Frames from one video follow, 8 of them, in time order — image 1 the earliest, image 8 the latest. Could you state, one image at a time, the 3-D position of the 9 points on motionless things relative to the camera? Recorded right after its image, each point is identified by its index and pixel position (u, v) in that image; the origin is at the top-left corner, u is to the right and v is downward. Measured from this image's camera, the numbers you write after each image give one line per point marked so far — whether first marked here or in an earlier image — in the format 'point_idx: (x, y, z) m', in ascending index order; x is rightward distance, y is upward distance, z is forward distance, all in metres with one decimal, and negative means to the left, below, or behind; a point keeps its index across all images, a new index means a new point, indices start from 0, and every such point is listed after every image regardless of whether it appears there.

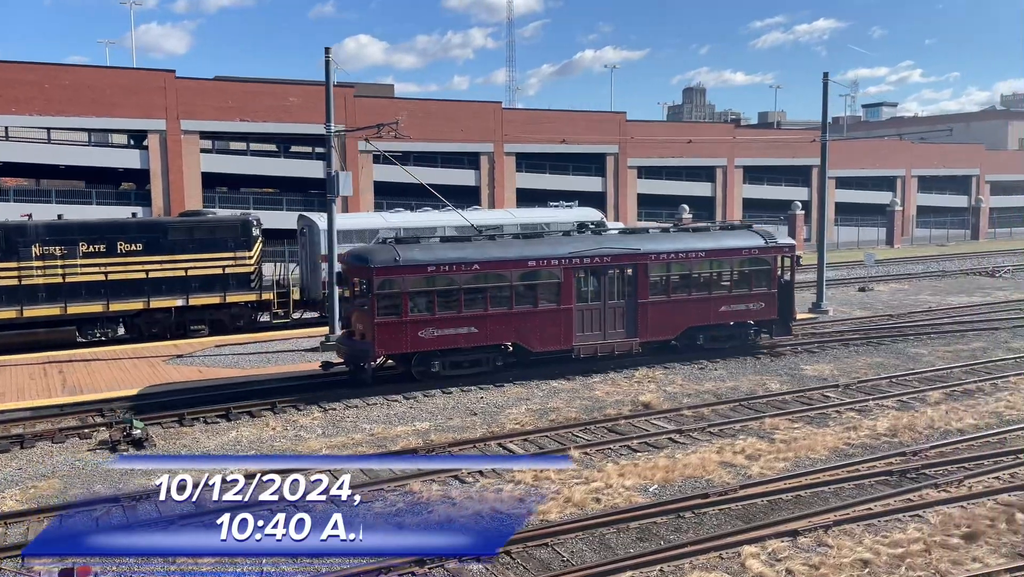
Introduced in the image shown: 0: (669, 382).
0: (+3.0, -1.8, +16.3) m
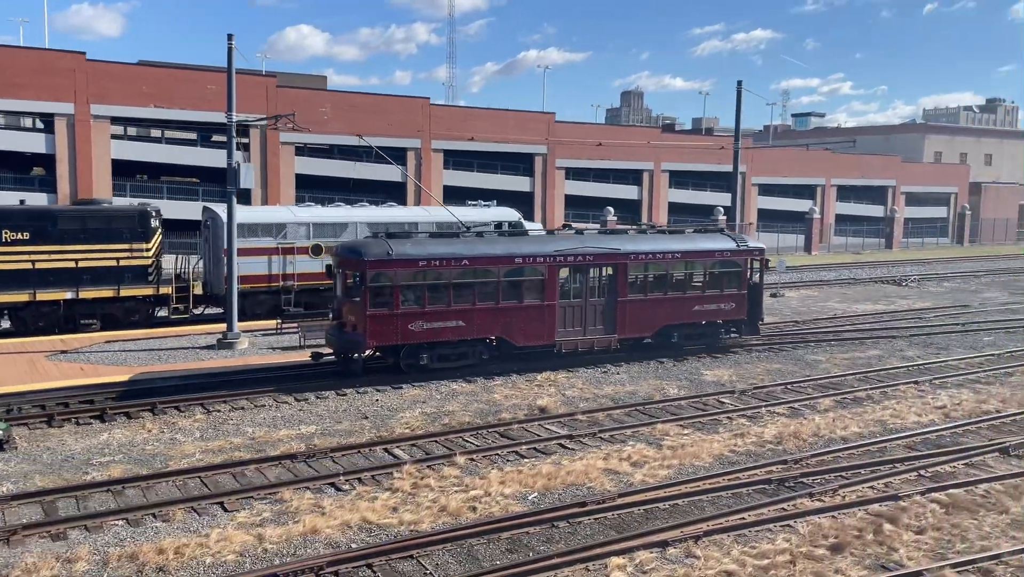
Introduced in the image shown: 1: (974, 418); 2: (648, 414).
0: (+1.1, -1.9, +16.2) m
1: (+8.0, -2.2, +14.6) m
2: (+2.4, -2.2, +14.6) m
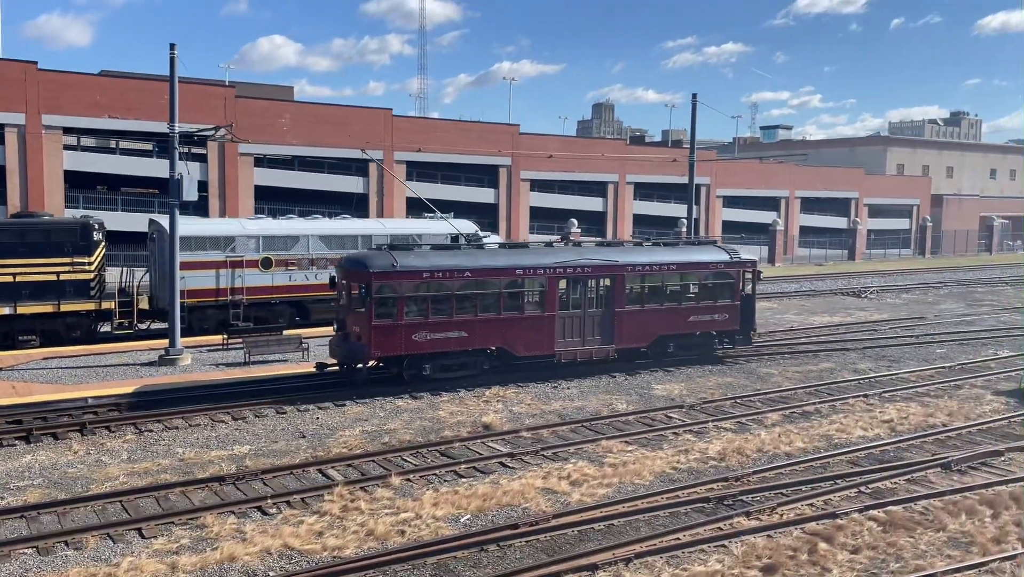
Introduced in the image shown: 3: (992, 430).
0: (+0.1, -2.2, +16.0) m
1: (+7.0, -2.5, +14.5) m
2: (+1.4, -2.4, +14.4) m
3: (+8.4, -2.5, +14.8) m
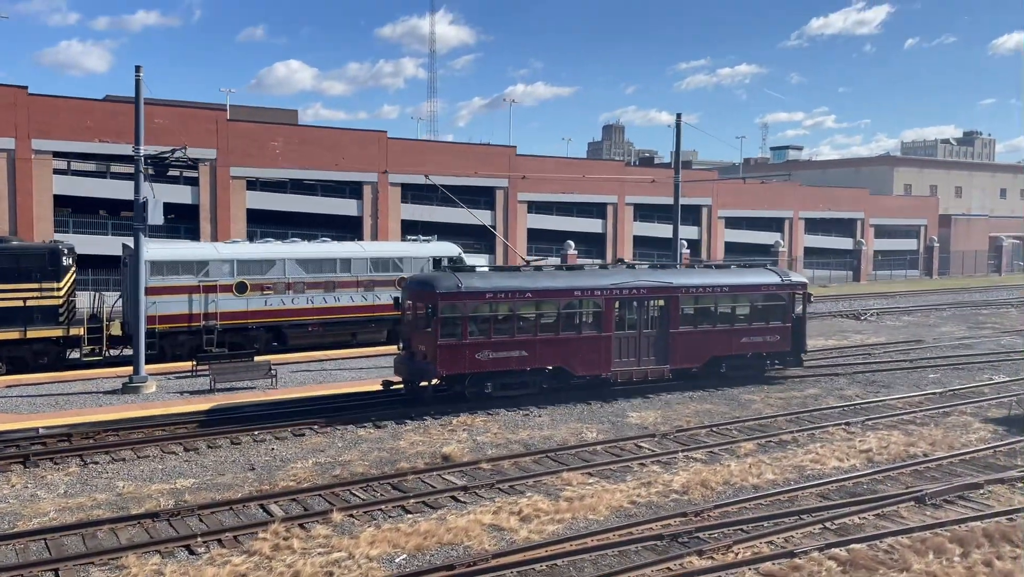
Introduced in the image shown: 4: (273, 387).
0: (-0.5, -2.6, +15.5) m
1: (+6.4, -2.9, +13.9) m
2: (+0.8, -2.8, +13.9) m
3: (+7.7, -2.9, +14.2) m
4: (-5.3, -2.2, +18.6) m
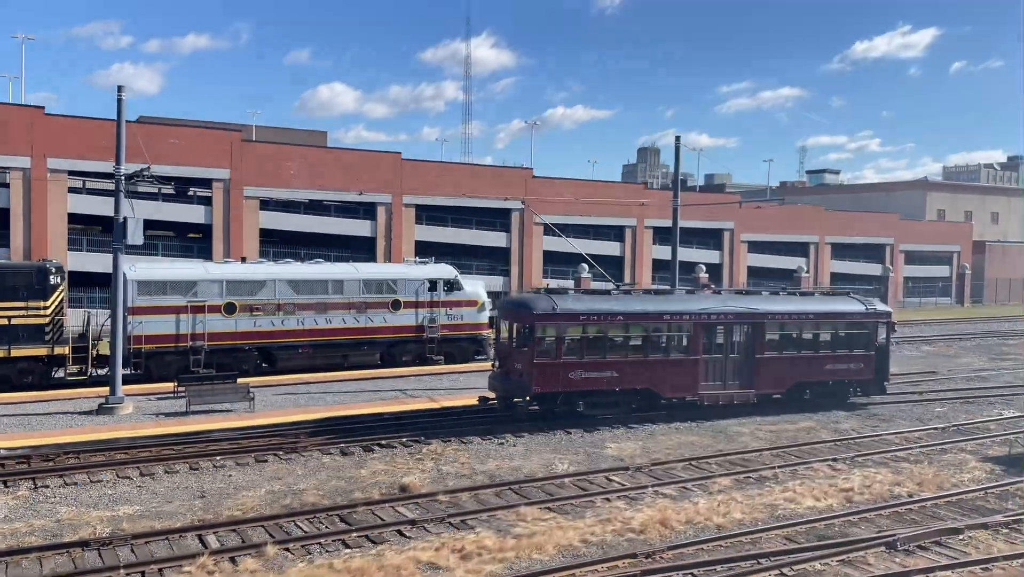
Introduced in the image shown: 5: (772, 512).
0: (-1.1, -3.1, +15.0) m
1: (+5.7, -3.4, +13.2) m
2: (+0.1, -3.3, +13.4) m
3: (+7.1, -3.4, +13.4) m
4: (-5.7, -2.7, +18.4) m
5: (+3.9, -3.4, +12.7) m
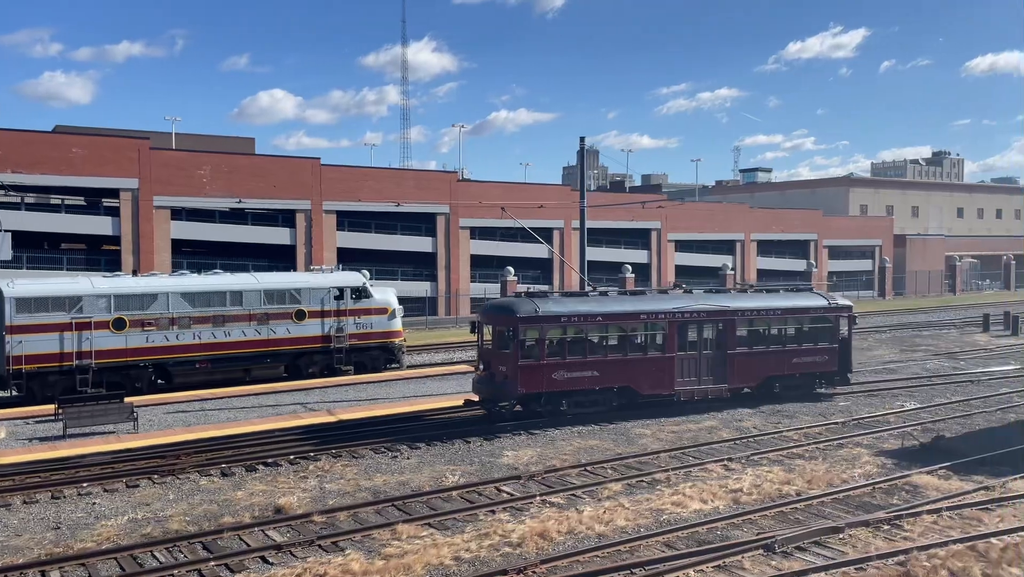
0: (-3.0, -3.2, +14.4) m
1: (+3.9, -3.3, +13.1) m
2: (-1.7, -3.4, +12.9) m
3: (+5.3, -3.3, +13.4) m
4: (-7.8, -3.0, +17.5) m
5: (+2.1, -3.4, +12.4) m
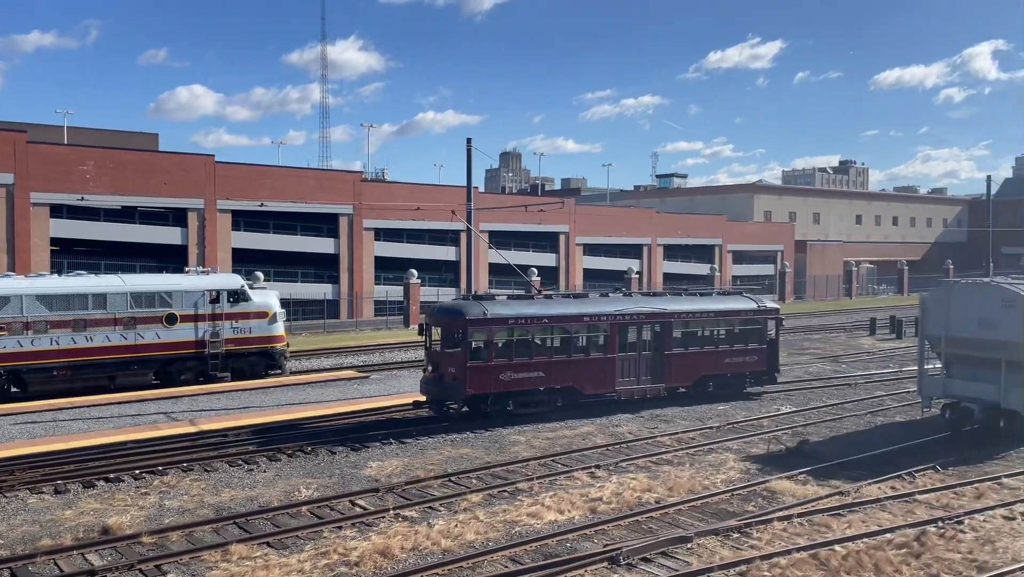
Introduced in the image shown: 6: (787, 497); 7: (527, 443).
0: (-5.3, -3.3, +13.6) m
1: (+1.7, -3.4, +12.9) m
2: (-3.9, -3.5, +12.2) m
3: (+3.0, -3.4, +13.3) m
4: (-10.4, -3.0, +16.2) m
5: (0.0, -3.5, +12.1) m
6: (+4.5, -3.4, +13.8) m
7: (+0.4, -3.2, +17.5) m
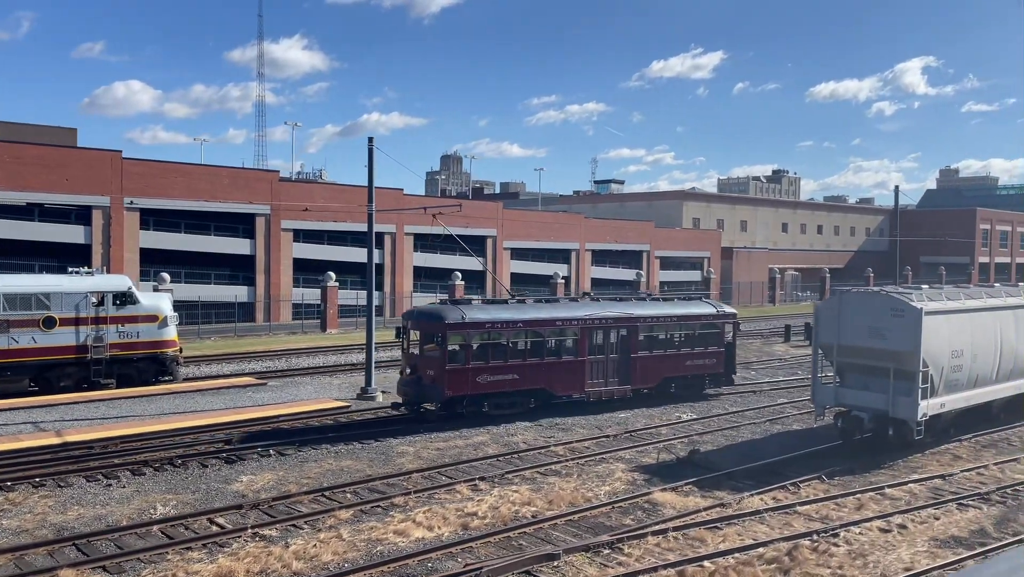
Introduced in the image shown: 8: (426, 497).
0: (-7.3, -3.3, +12.6) m
1: (-0.2, -3.5, +12.4) m
2: (-5.7, -3.5, +11.3) m
3: (+1.1, -3.6, +12.9) m
4: (-12.5, -3.0, +14.9) m
5: (-1.9, -3.5, +11.5) m
6: (+2.5, -3.5, +13.5) m
7: (-1.9, -3.3, +16.9) m
8: (-1.4, -3.5, +14.1) m
